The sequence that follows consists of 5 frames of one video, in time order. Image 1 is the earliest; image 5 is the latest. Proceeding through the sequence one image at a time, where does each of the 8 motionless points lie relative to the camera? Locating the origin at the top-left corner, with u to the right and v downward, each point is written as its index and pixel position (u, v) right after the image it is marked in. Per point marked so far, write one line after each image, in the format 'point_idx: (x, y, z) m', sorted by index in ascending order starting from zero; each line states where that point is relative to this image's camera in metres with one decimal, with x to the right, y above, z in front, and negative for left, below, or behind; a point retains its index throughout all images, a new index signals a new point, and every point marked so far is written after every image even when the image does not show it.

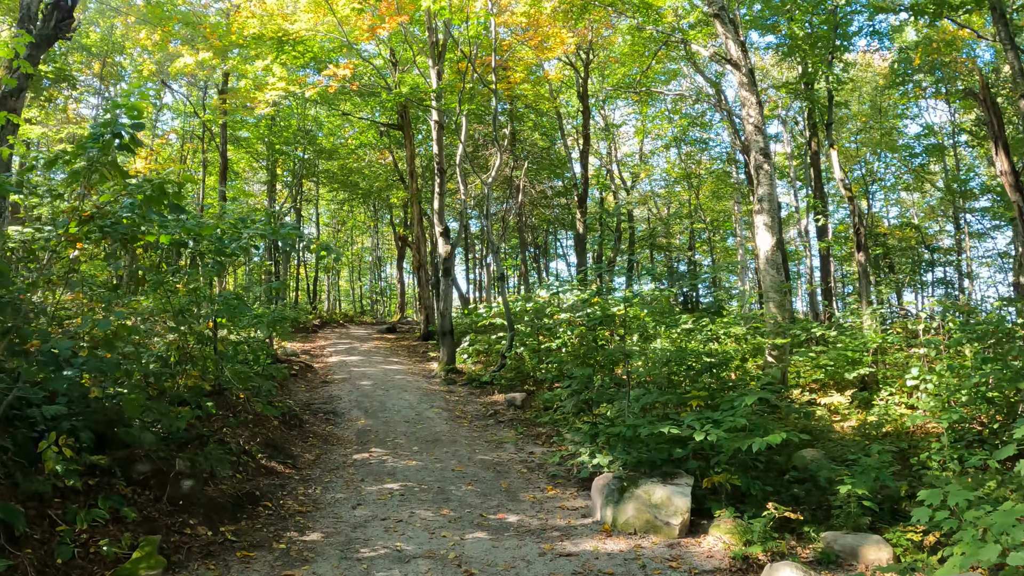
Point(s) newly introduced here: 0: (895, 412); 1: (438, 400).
0: (+4.4, -1.4, +9.8) m
1: (-0.8, -1.2, +9.4) m
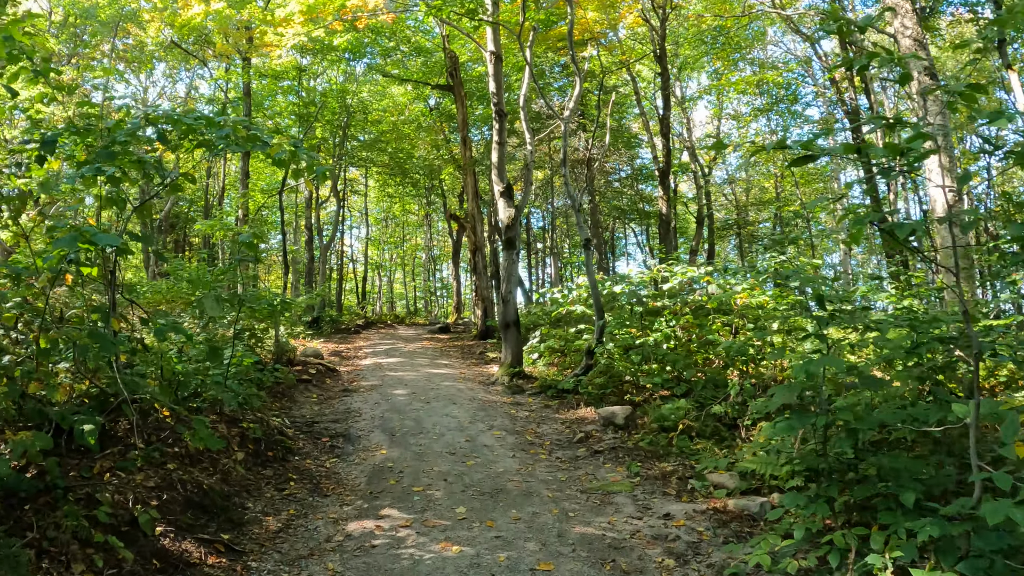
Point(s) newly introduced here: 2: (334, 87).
0: (+5.1, -1.1, +6.5) m
1: (-0.1, -1.0, +6.4) m
2: (-3.8, +4.3, +18.4) m
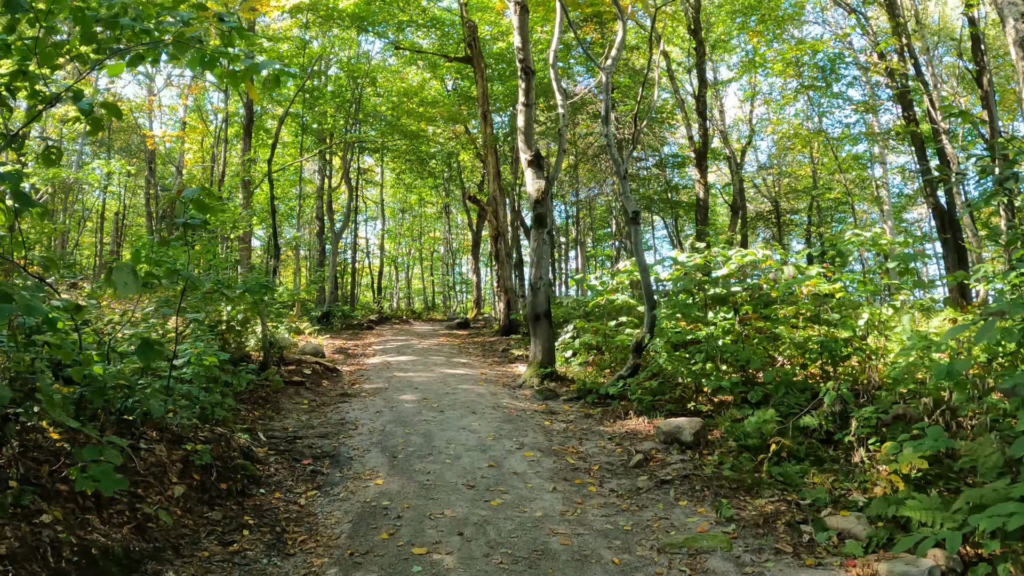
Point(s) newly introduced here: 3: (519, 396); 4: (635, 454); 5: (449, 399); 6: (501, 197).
0: (+5.4, -0.9, +5.0) m
1: (+0.1, -0.8, +5.1) m
2: (-3.4, +4.5, +17.2) m
3: (0.0, -0.8, +6.5) m
4: (+0.7, -0.9, +4.6) m
5: (-0.4, -0.8, +6.0) m
6: (-0.2, +1.4, +12.5) m
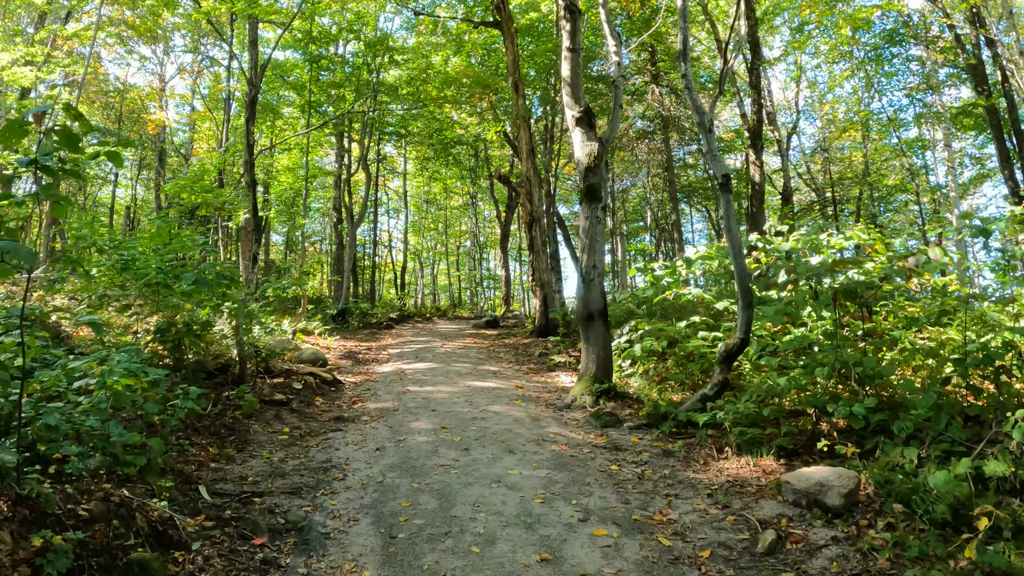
0: (+5.6, -0.9, +3.3) m
1: (+0.4, -0.8, +3.5) m
2: (-2.8, +4.6, +15.7) m
3: (+0.3, -0.8, +4.9) m
4: (+0.9, -0.8, +3.0) m
5: (-0.2, -0.7, +4.5) m
6: (+0.3, +1.4, +11.0) m
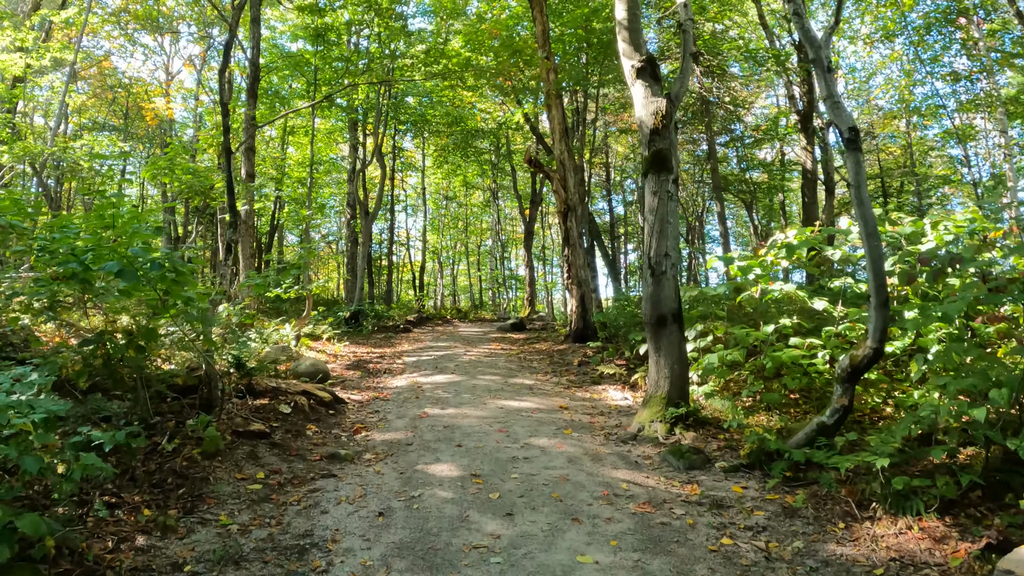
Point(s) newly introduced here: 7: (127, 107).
0: (+5.8, -0.8, +2.0) m
1: (+0.5, -0.8, +2.3) m
2: (-2.4, +4.5, +14.6) m
3: (+0.5, -0.7, +3.7) m
4: (+1.0, -0.8, +1.8) m
5: (0.0, -0.7, +3.3) m
6: (+0.6, +1.5, +9.8) m
7: (-9.0, +4.2, +19.8) m
